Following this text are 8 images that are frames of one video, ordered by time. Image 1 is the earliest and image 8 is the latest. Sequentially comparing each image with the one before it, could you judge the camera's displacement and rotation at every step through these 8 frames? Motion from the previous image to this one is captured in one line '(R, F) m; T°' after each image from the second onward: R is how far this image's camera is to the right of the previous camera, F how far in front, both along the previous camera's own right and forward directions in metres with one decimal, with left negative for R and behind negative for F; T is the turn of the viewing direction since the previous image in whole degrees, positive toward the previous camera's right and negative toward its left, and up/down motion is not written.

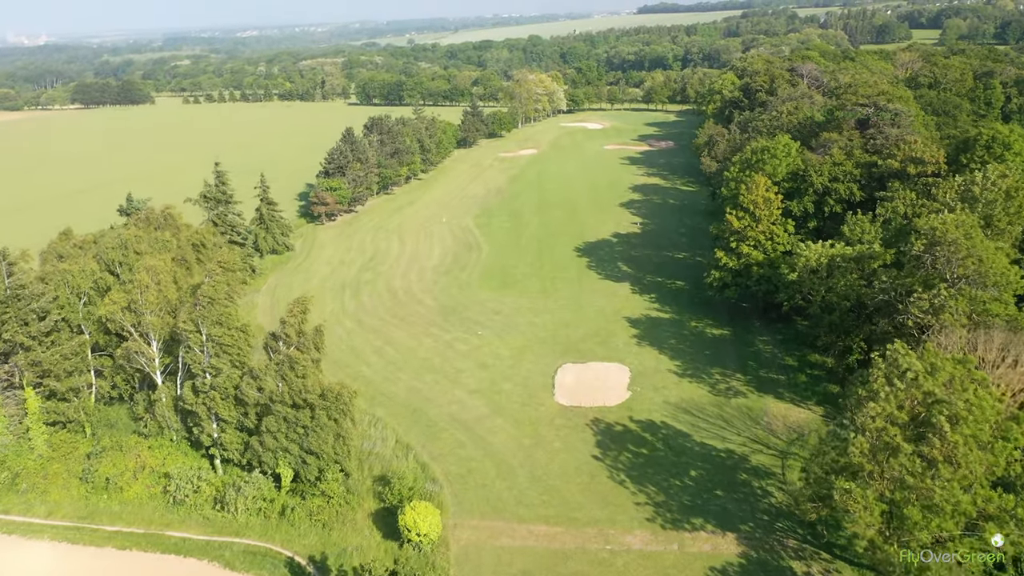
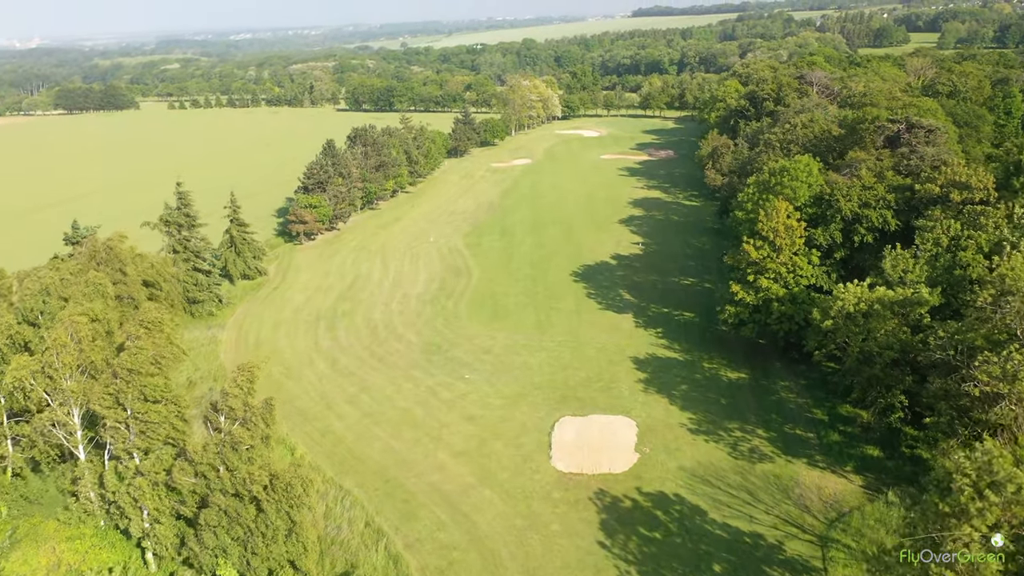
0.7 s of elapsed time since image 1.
(+0.2, +4.4) m; 0°
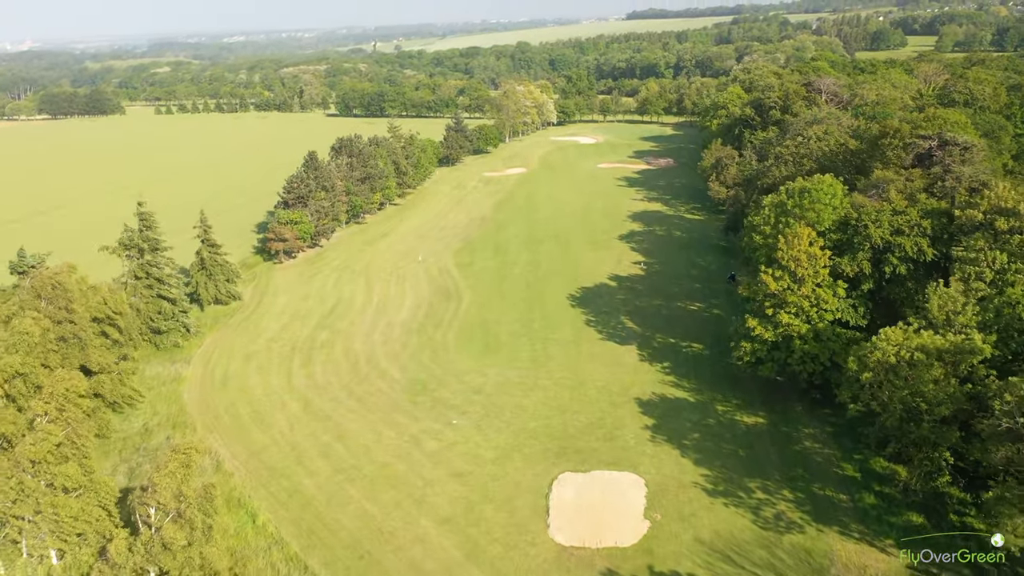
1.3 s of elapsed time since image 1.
(+0.1, +3.6) m; 0°
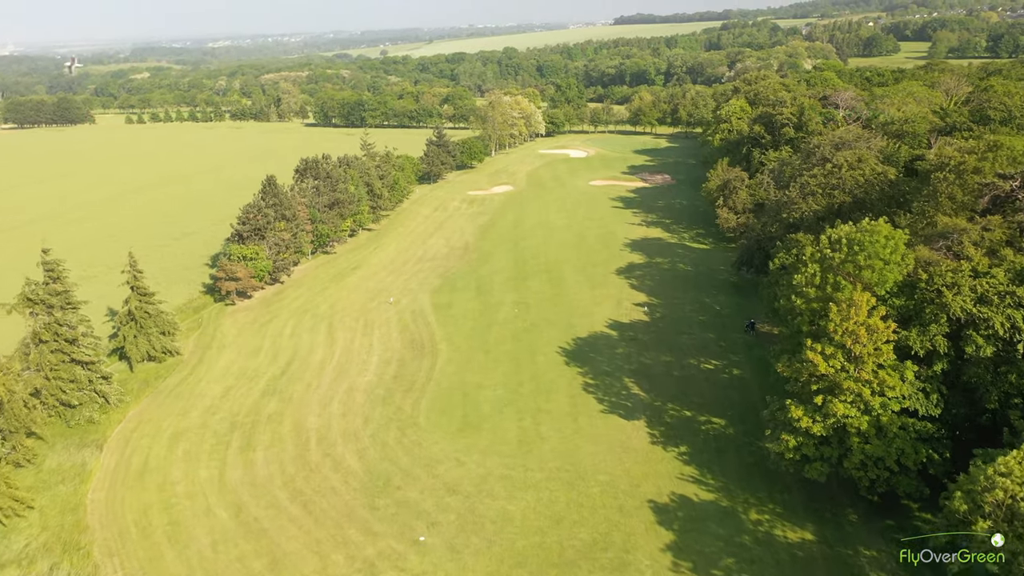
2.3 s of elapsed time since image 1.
(+0.2, +6.8) m; +1°
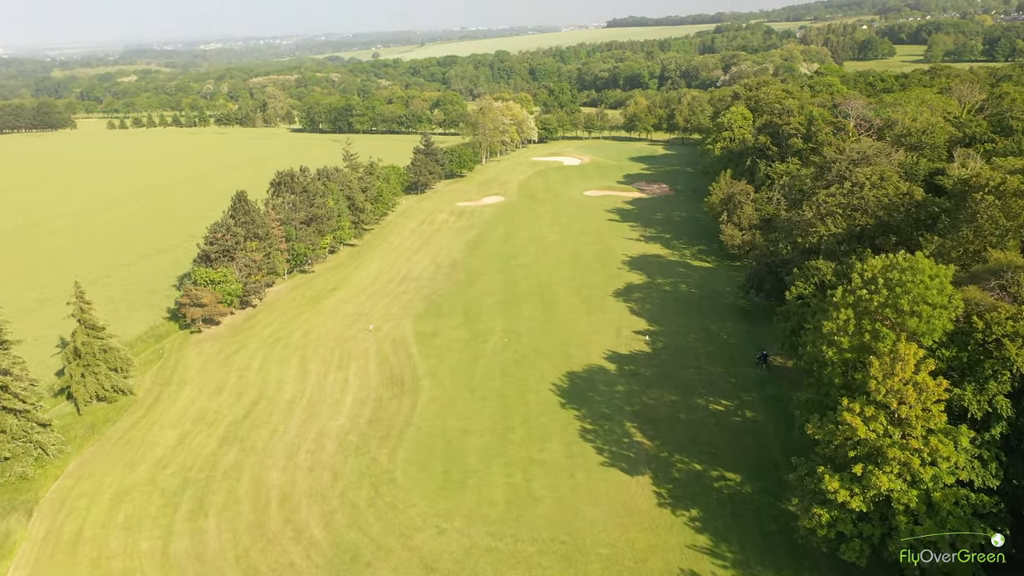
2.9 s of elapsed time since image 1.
(+0.2, +3.8) m; 0°
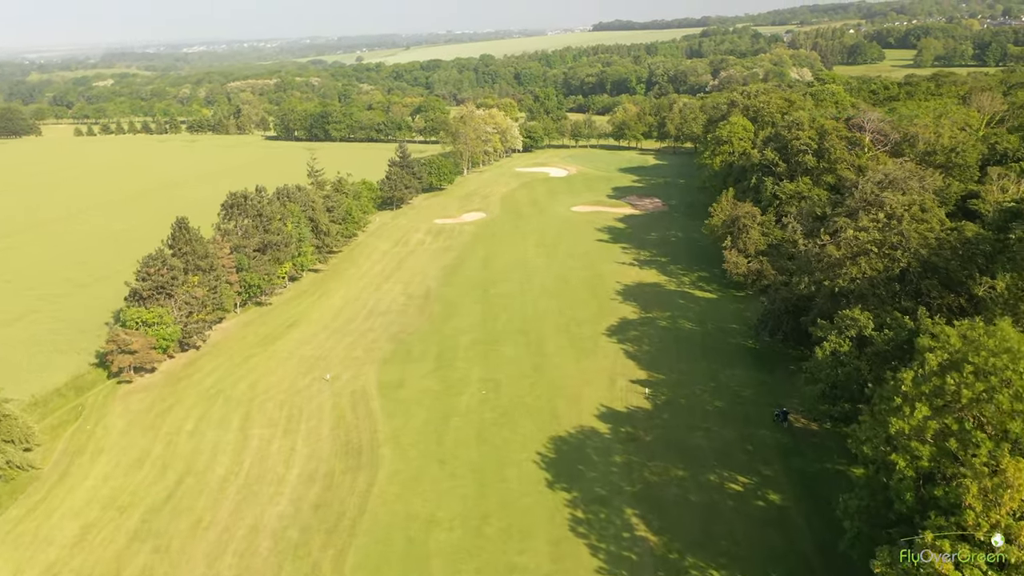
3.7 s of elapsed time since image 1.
(+0.4, +5.9) m; +1°
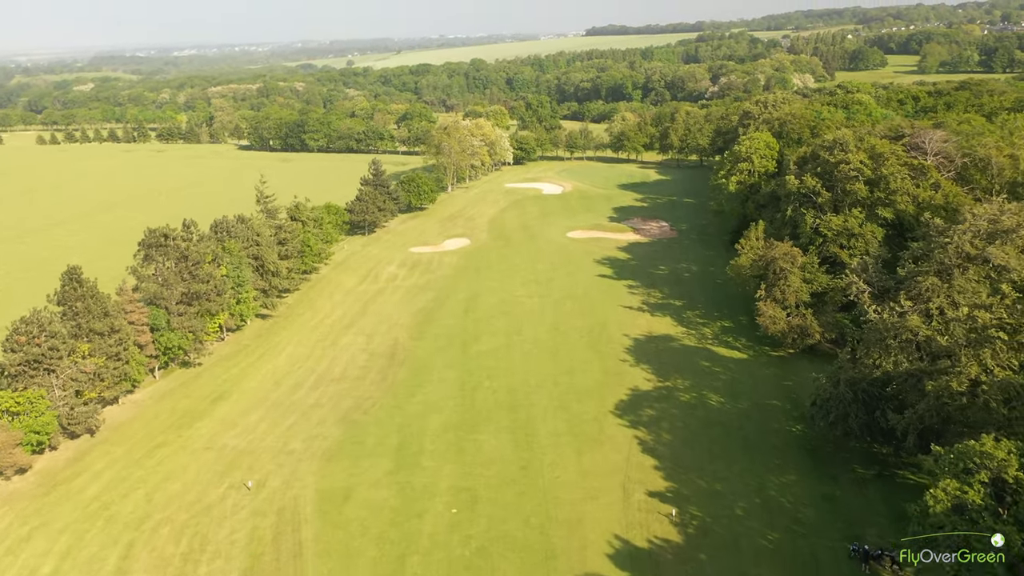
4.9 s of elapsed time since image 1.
(+0.4, +9.5) m; 0°
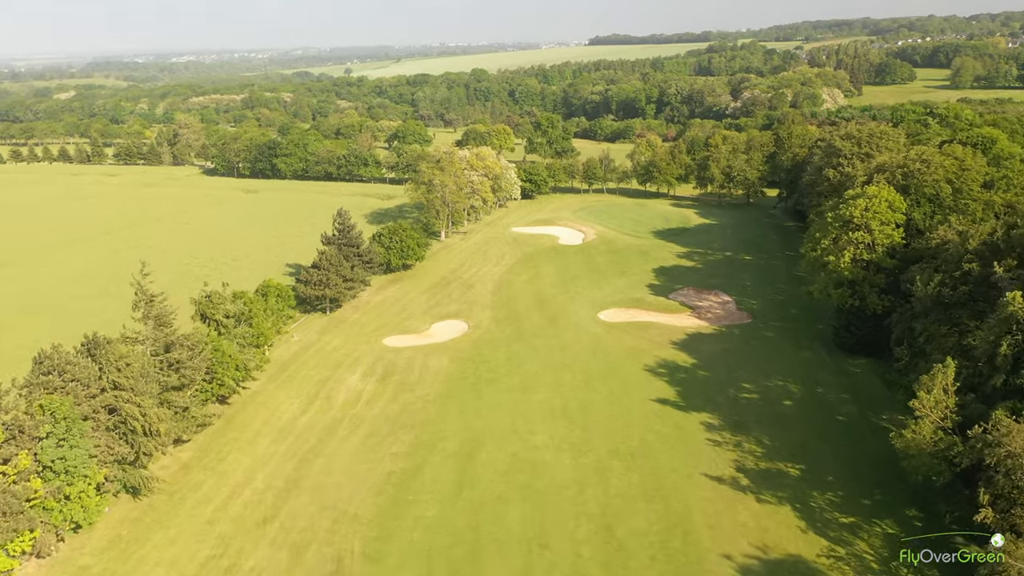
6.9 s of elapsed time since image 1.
(-0.8, +18.3) m; 0°
